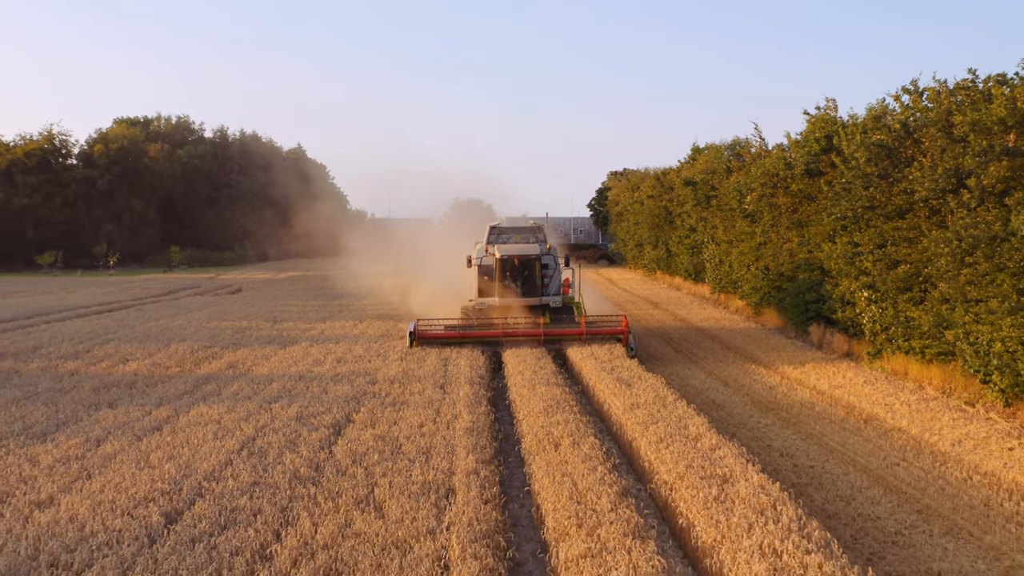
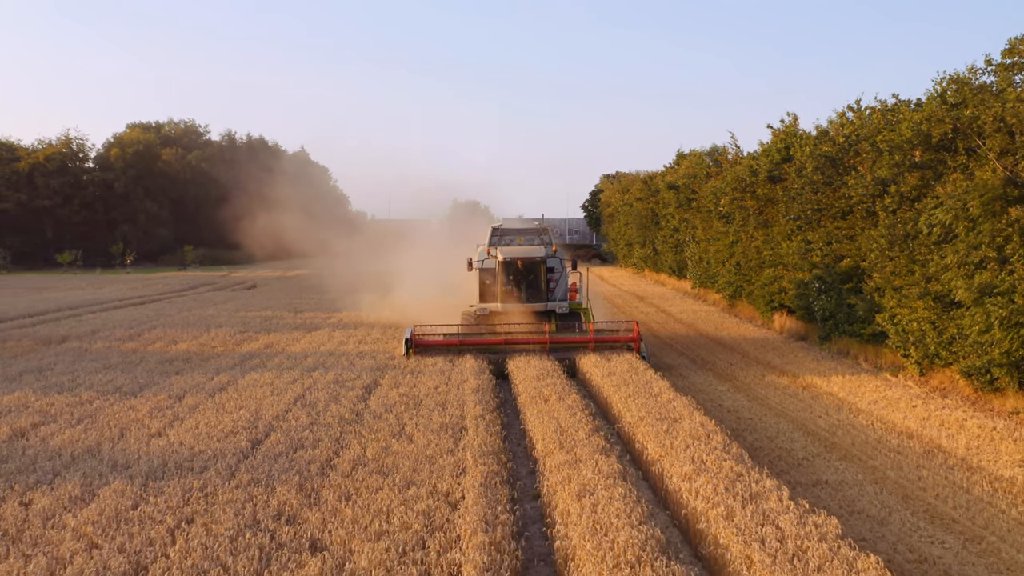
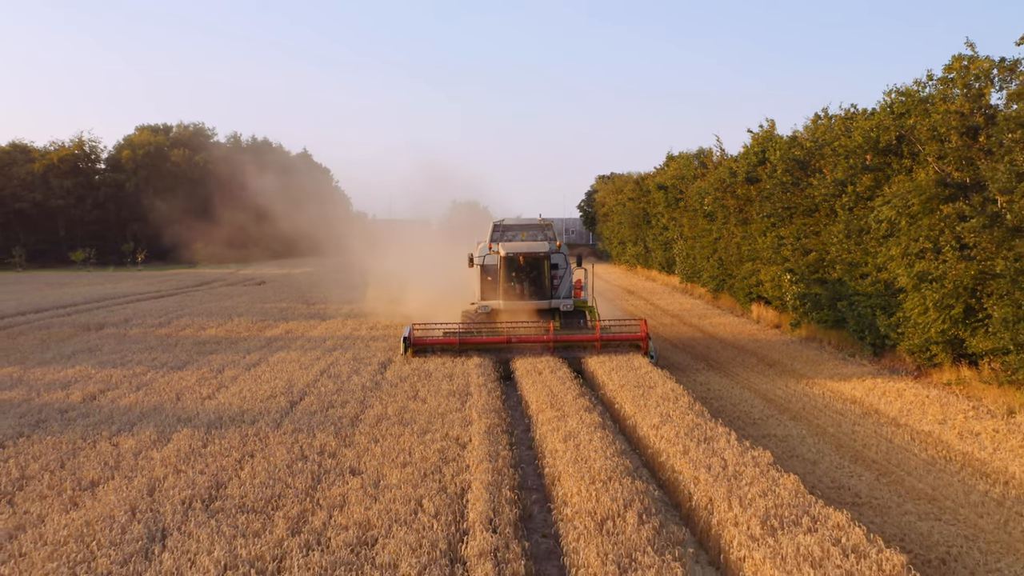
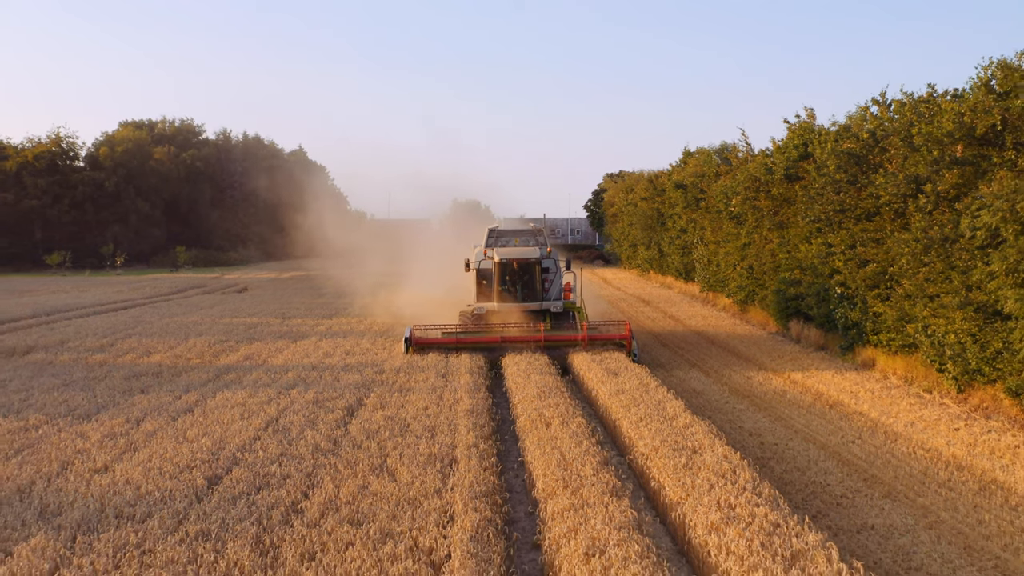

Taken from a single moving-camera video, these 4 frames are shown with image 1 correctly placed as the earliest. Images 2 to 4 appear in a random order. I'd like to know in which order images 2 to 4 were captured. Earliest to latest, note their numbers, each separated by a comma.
4, 2, 3
